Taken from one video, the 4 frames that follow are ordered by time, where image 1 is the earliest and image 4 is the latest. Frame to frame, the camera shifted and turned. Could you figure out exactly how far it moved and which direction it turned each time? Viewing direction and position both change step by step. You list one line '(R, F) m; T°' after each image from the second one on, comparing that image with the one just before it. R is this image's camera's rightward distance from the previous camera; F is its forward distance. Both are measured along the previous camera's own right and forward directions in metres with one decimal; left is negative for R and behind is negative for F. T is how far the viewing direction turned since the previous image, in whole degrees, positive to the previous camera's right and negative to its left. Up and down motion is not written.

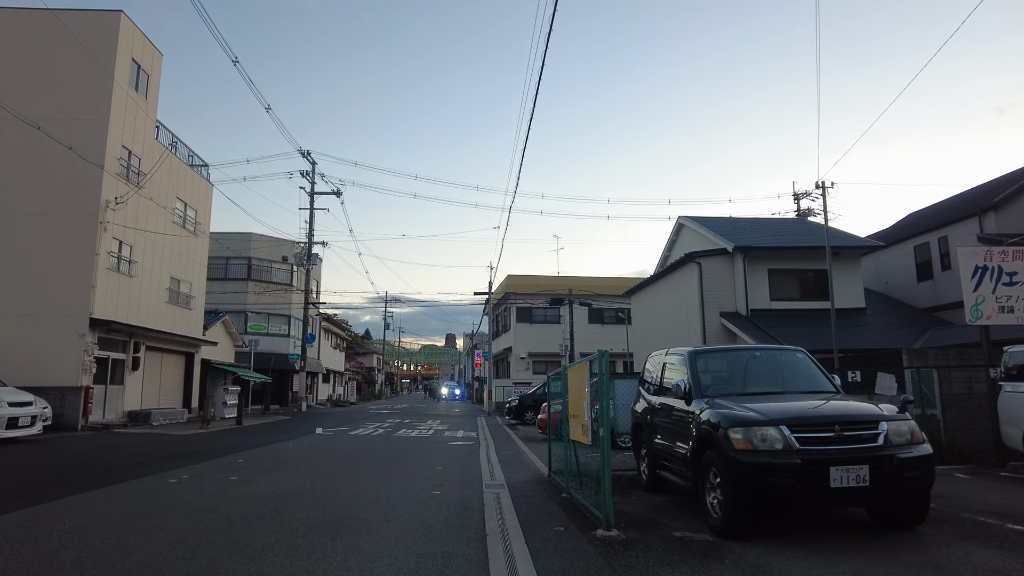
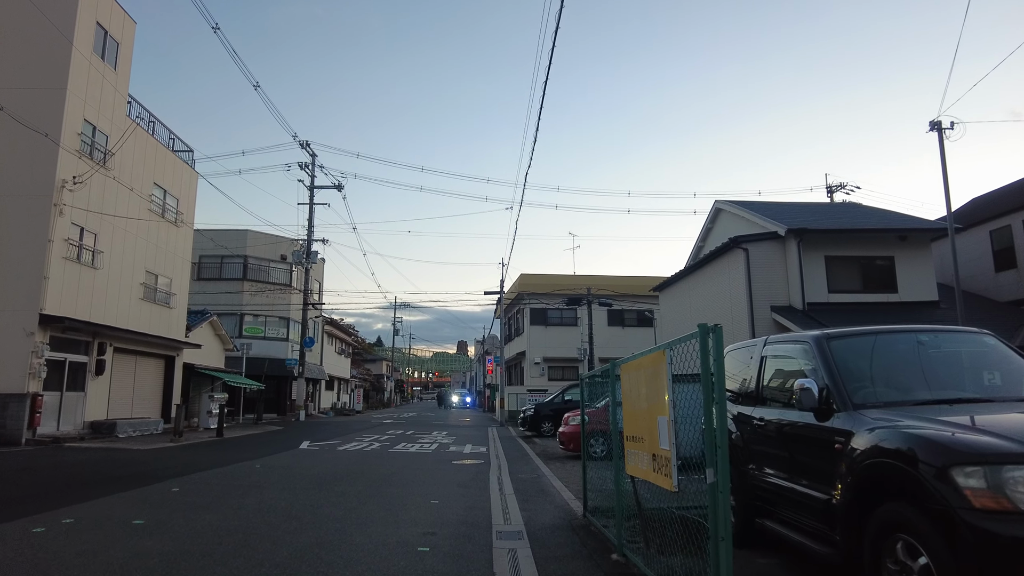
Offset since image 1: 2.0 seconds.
(-0.1, +2.5) m; -1°
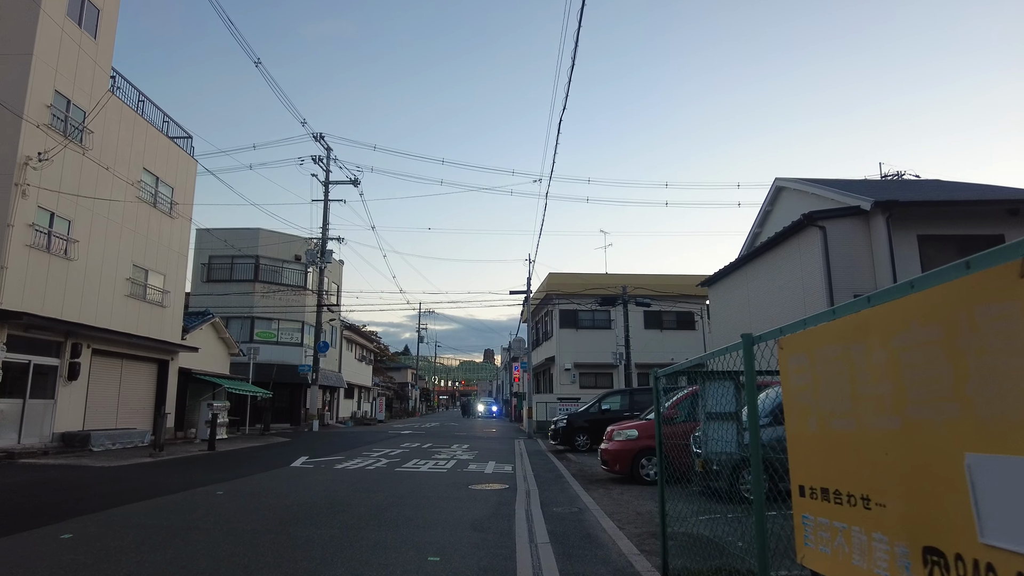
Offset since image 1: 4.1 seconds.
(-0.1, +2.5) m; -2°
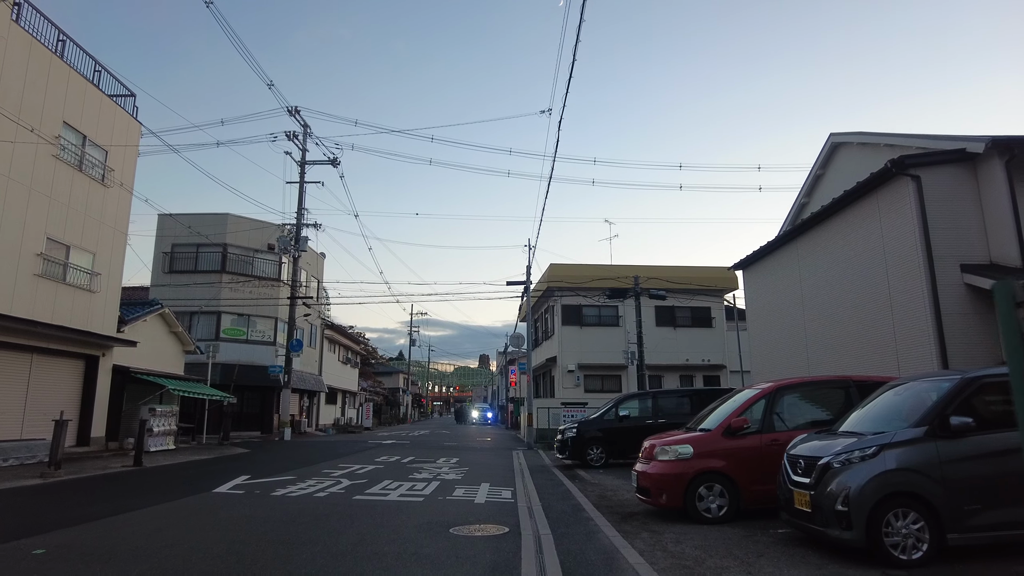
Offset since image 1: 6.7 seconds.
(-0.1, +3.2) m; 0°
